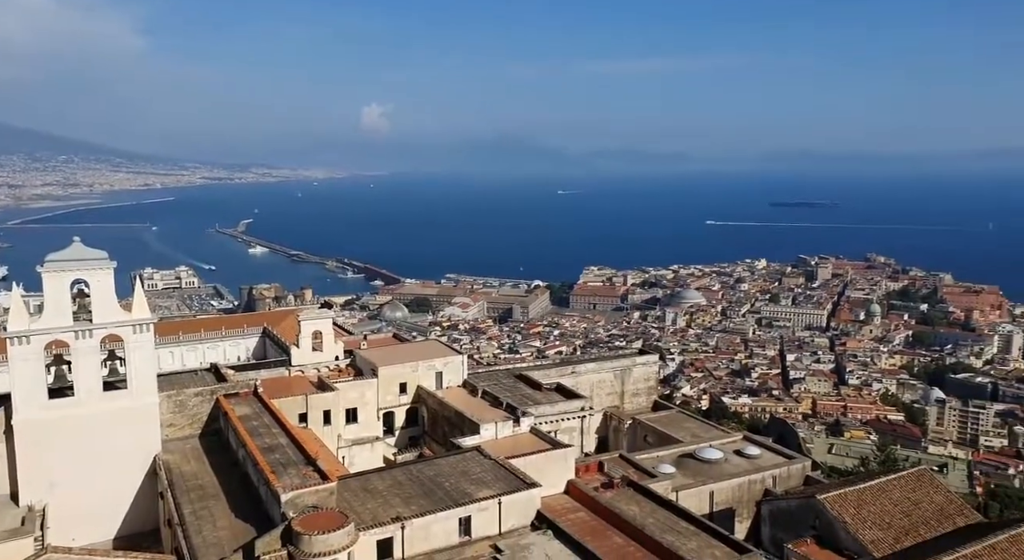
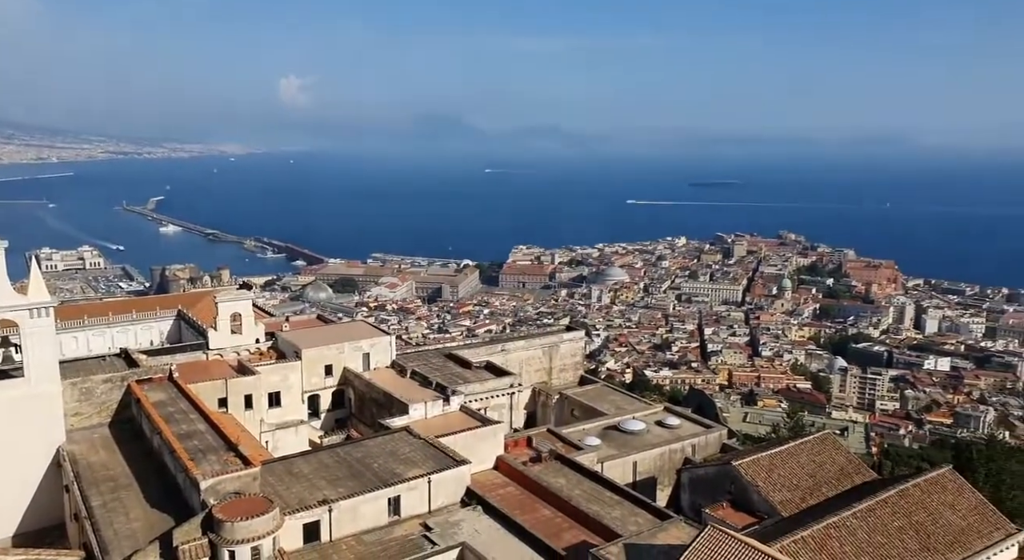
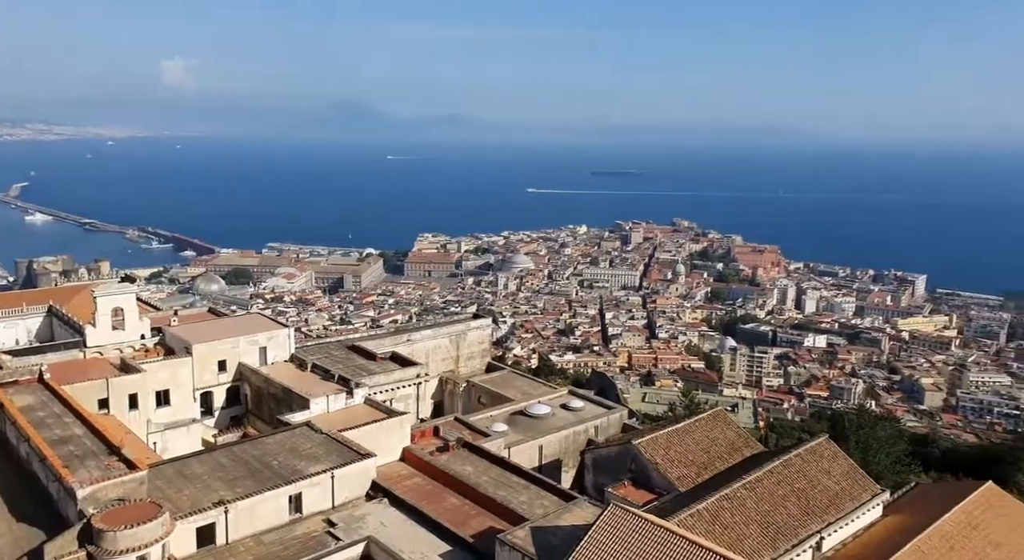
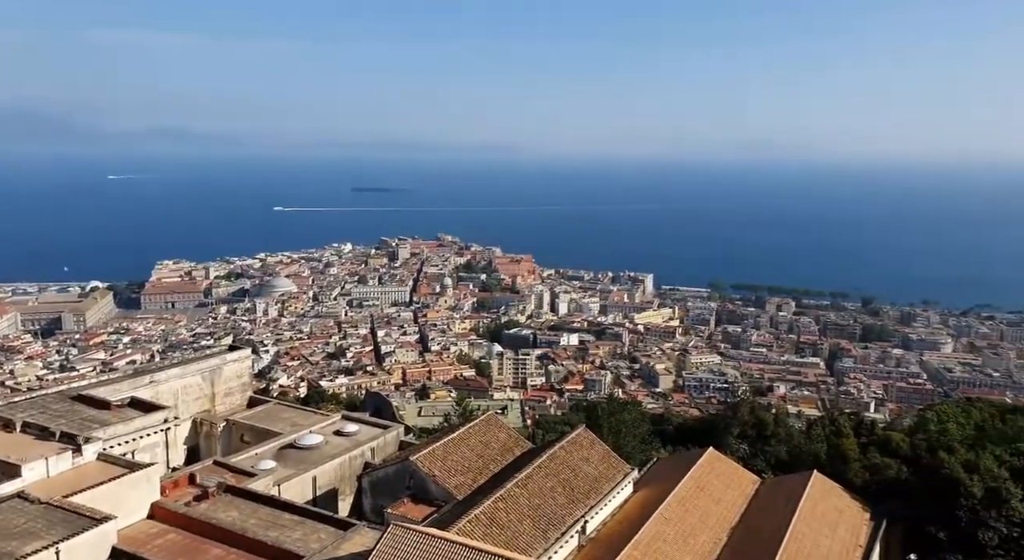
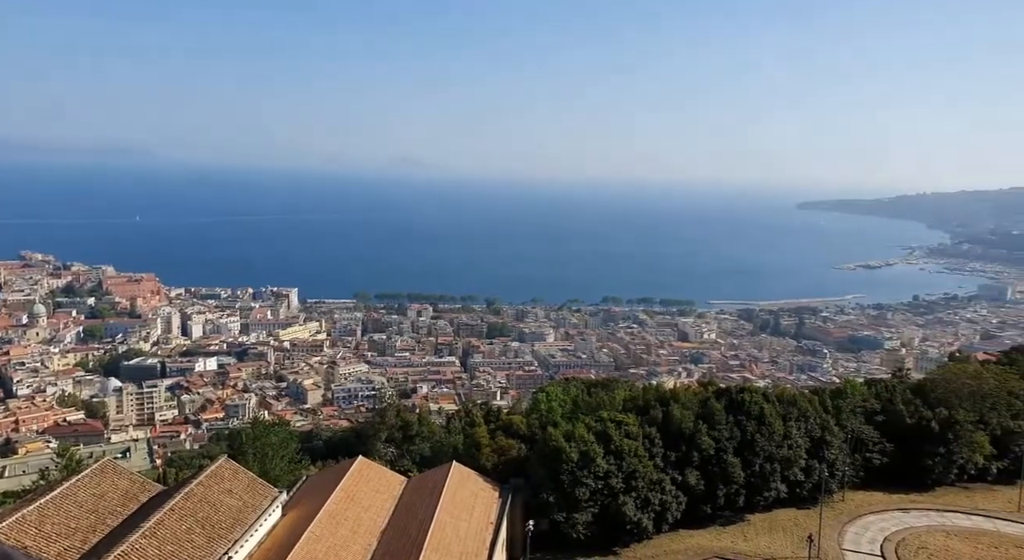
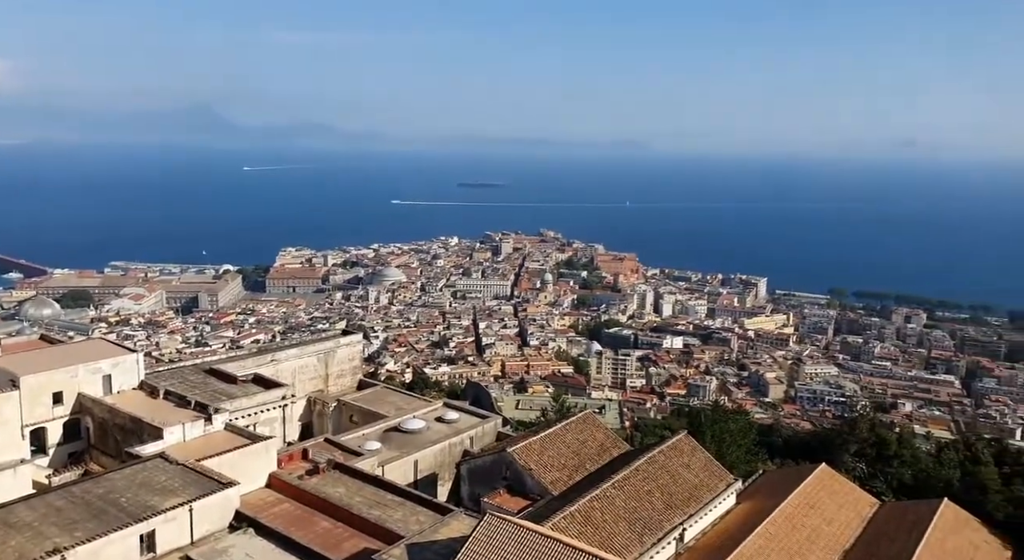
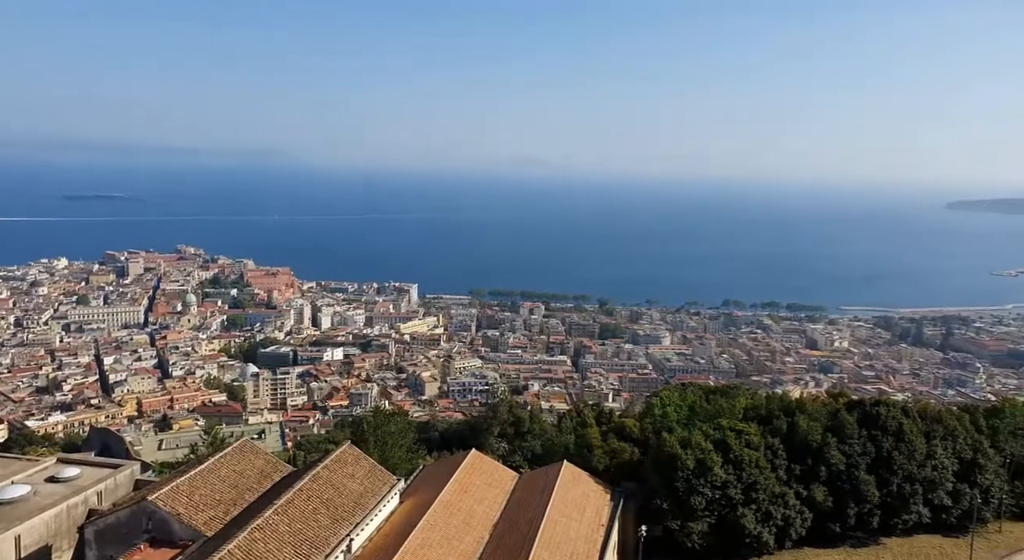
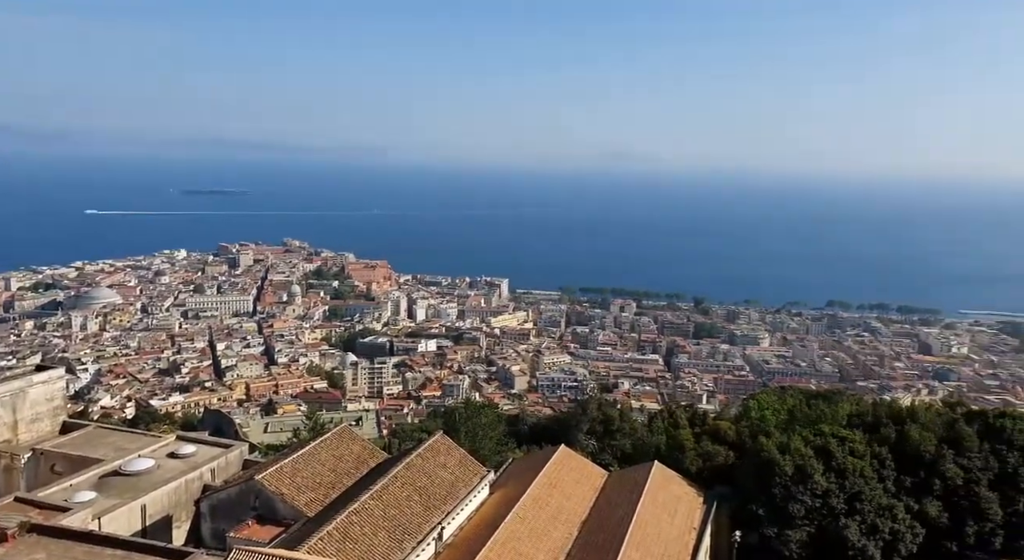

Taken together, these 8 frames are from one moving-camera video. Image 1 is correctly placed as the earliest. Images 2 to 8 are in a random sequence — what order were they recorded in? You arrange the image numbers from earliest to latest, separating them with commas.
2, 3, 6, 4, 8, 7, 5
